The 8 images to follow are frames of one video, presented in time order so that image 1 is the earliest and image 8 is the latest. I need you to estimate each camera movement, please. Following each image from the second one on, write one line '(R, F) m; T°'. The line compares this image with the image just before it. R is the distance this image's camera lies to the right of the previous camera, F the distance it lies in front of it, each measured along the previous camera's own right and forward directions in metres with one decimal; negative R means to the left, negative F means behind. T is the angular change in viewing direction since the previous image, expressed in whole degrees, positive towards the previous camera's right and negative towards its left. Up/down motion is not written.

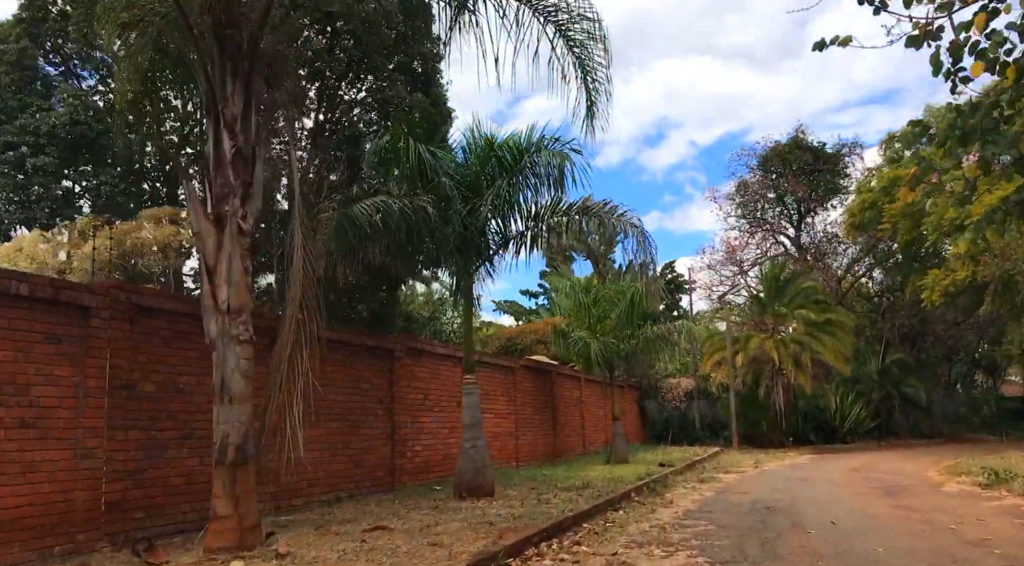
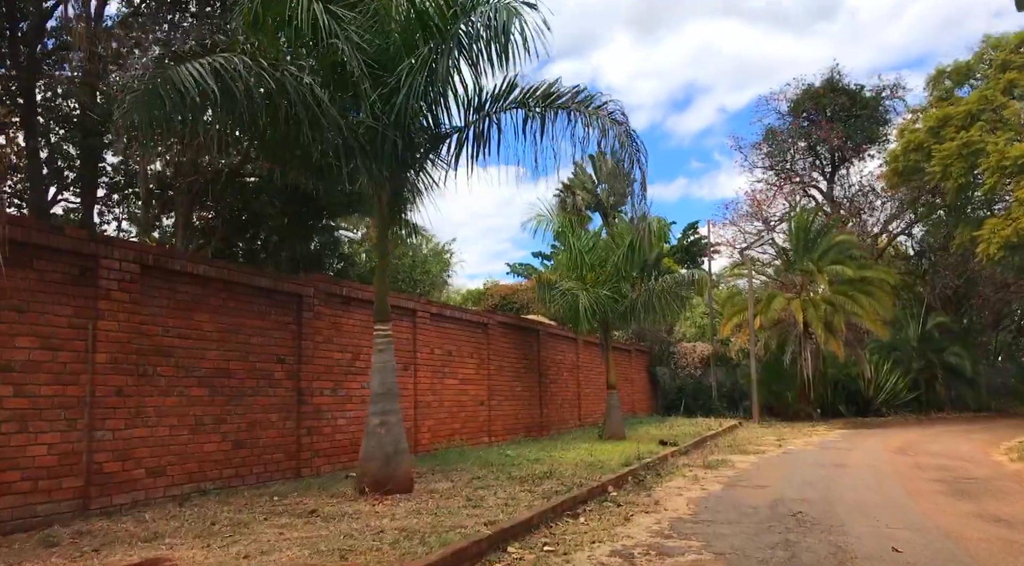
(+0.9, +2.8) m; -2°
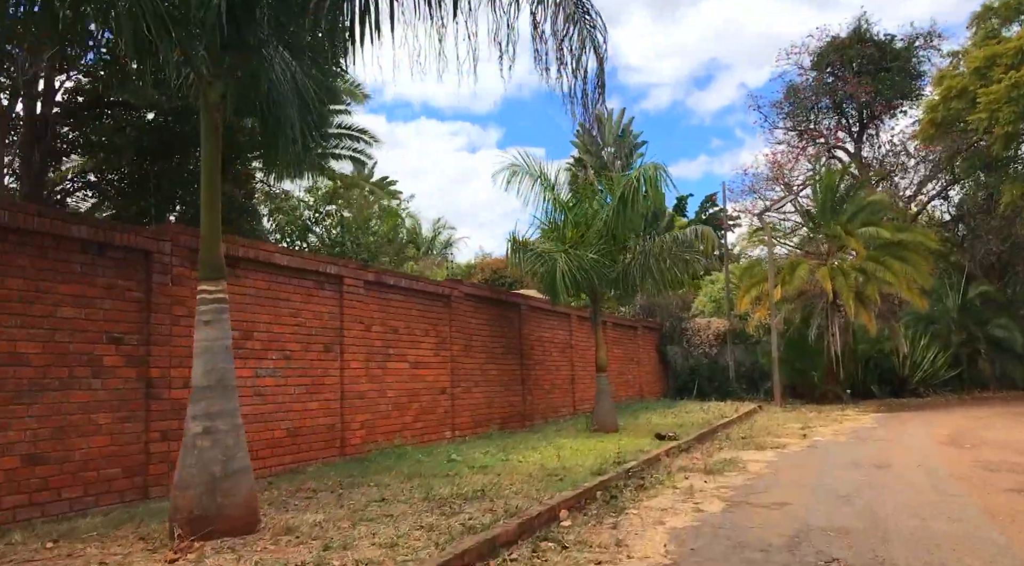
(+0.9, +2.3) m; -2°
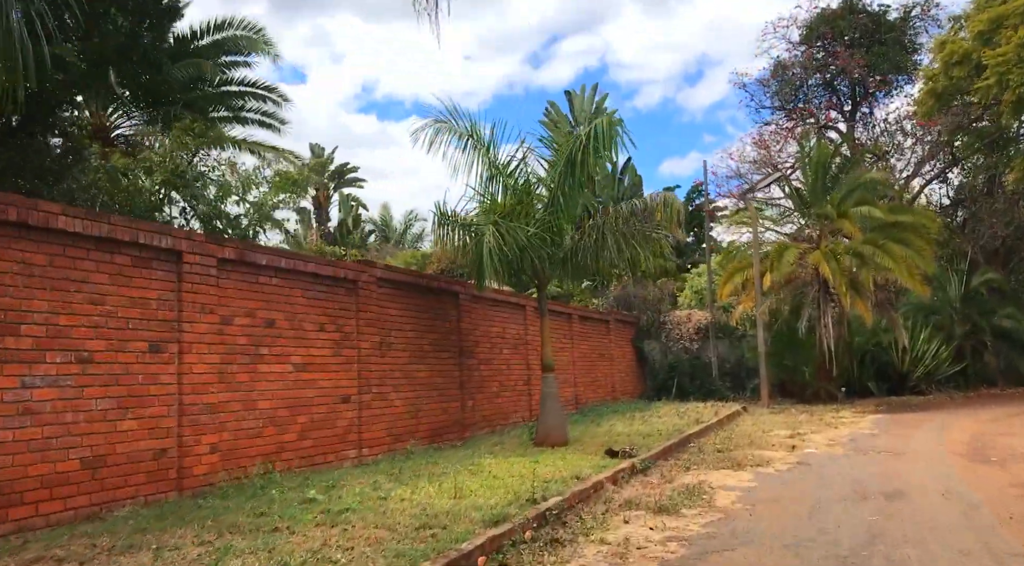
(+1.0, +2.1) m; +1°
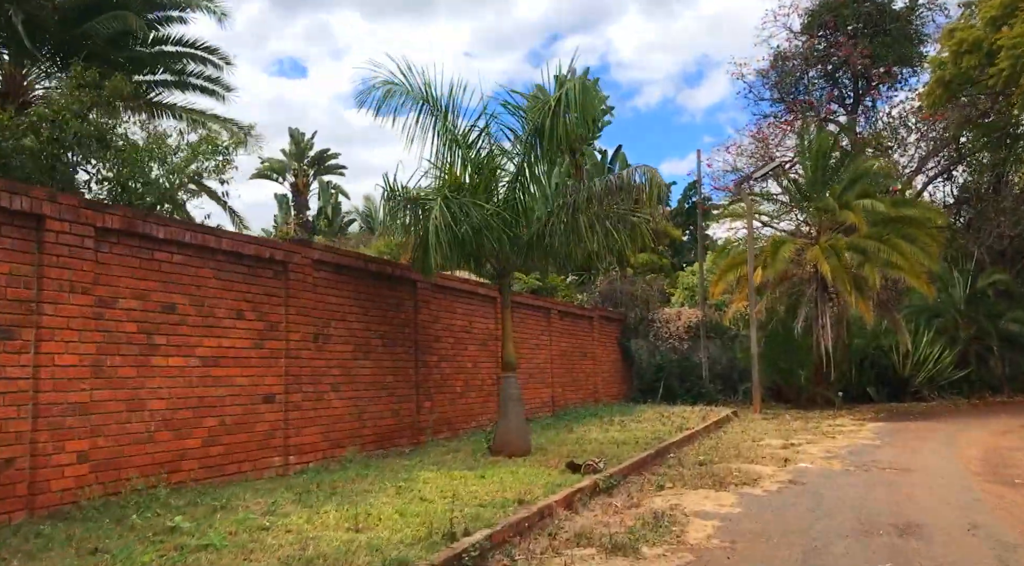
(+0.5, +1.2) m; 0°
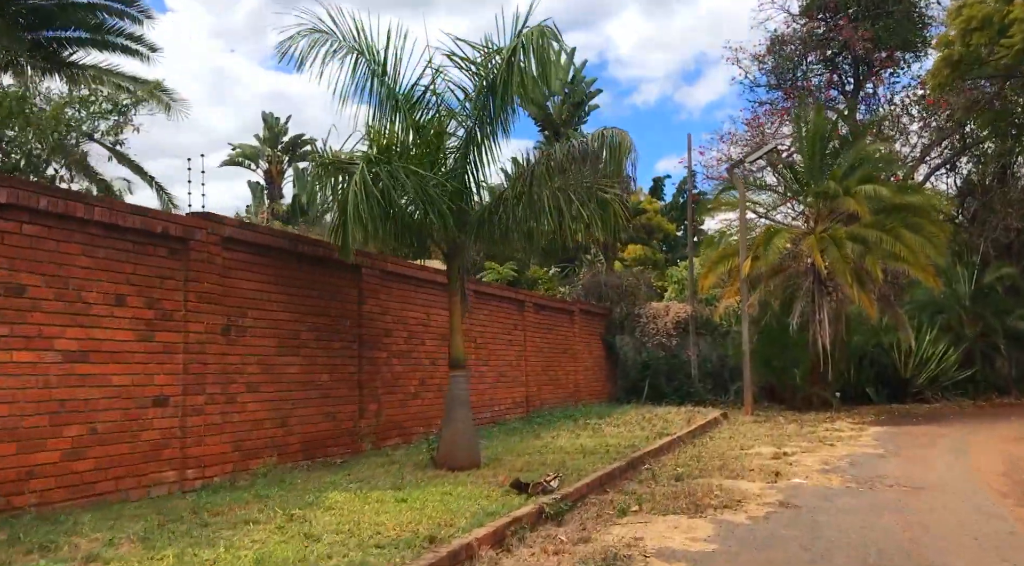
(+0.5, +1.3) m; 0°
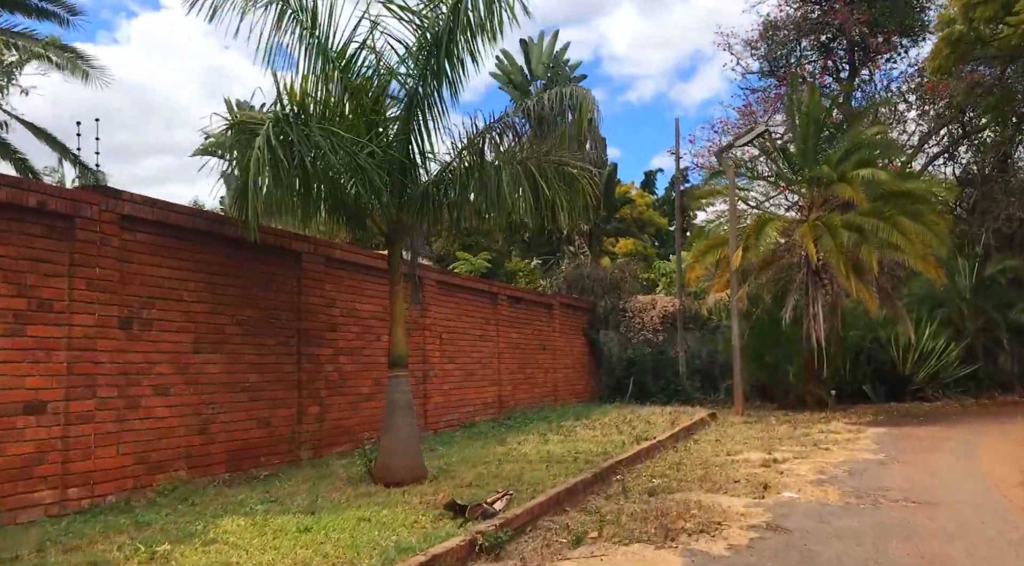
(+0.4, +1.0) m; 0°
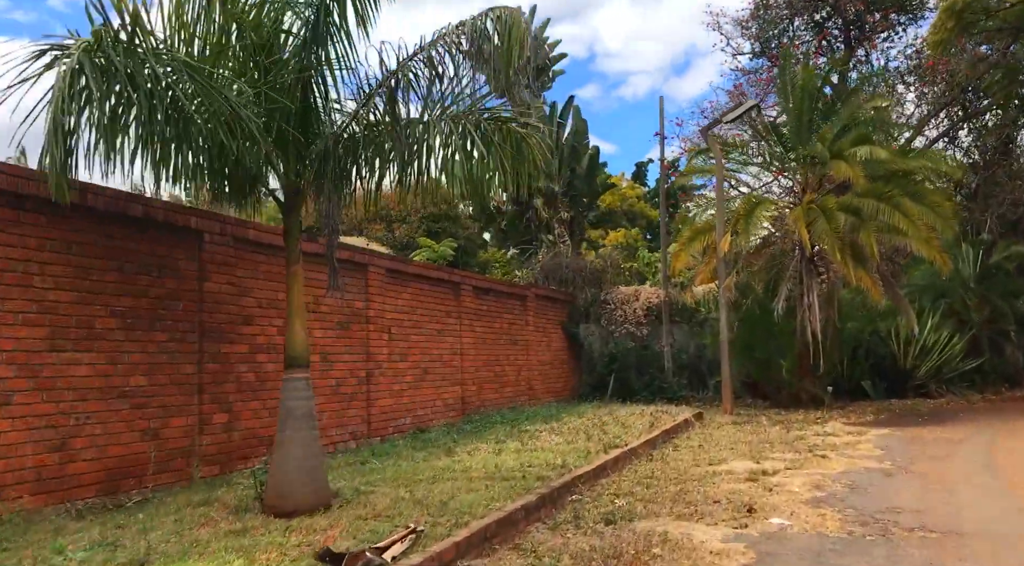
(+0.6, +1.3) m; 0°
